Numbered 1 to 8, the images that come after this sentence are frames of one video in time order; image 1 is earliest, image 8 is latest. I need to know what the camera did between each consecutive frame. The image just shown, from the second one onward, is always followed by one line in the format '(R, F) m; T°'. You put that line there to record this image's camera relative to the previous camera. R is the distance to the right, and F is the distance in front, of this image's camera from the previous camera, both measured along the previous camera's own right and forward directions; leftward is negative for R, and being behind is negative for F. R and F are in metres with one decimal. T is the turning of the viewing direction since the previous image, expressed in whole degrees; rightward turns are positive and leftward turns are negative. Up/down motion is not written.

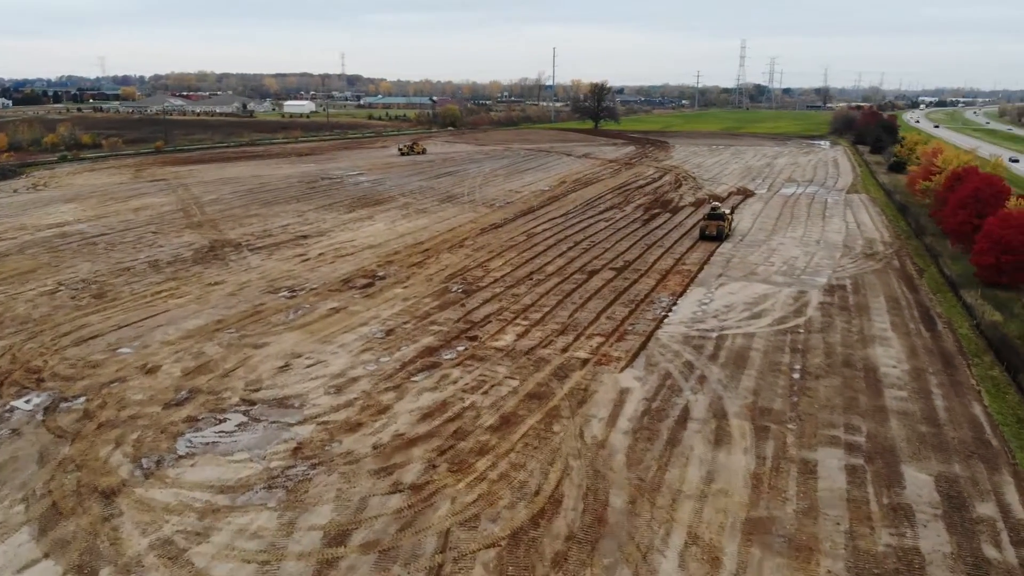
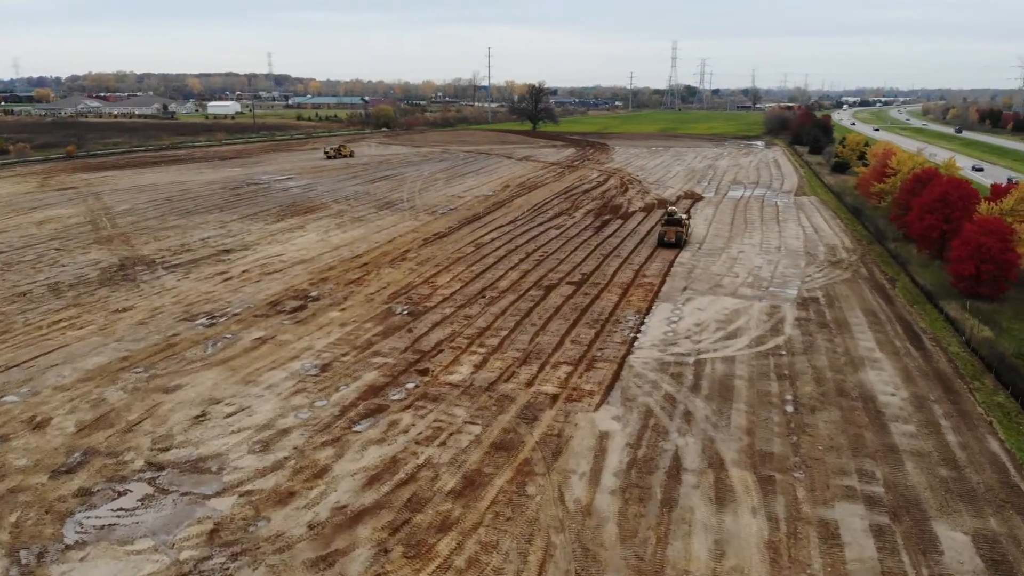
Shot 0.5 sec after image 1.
(-0.4, +2.2) m; +4°
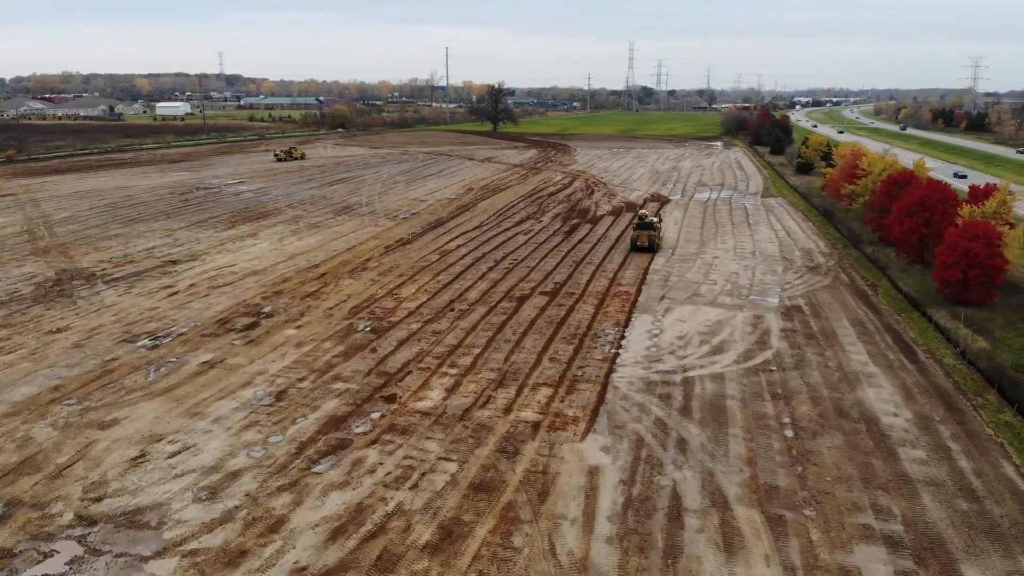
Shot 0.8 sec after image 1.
(-0.3, +1.3) m; +3°
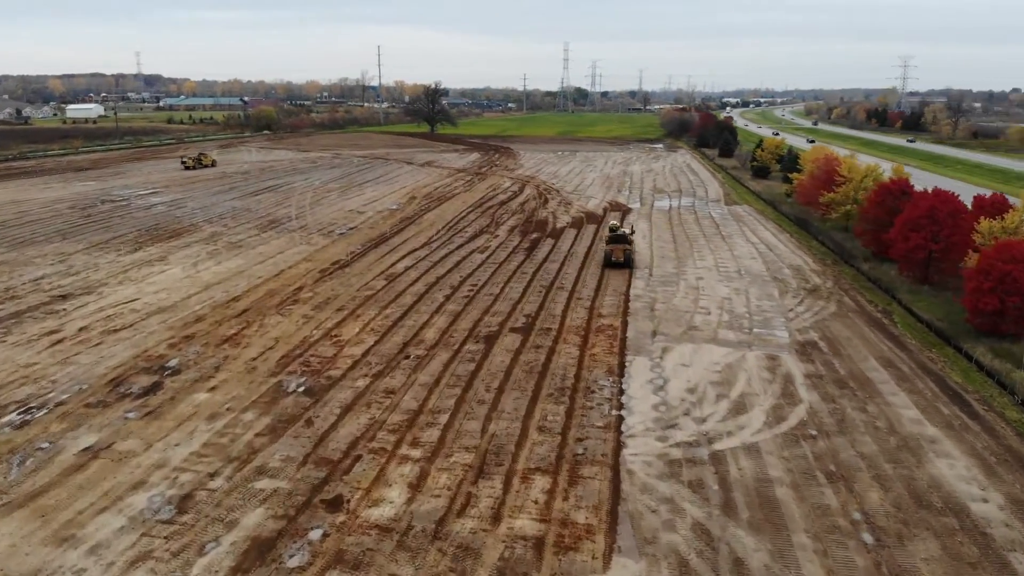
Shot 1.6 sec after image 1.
(-0.6, +3.6) m; +4°
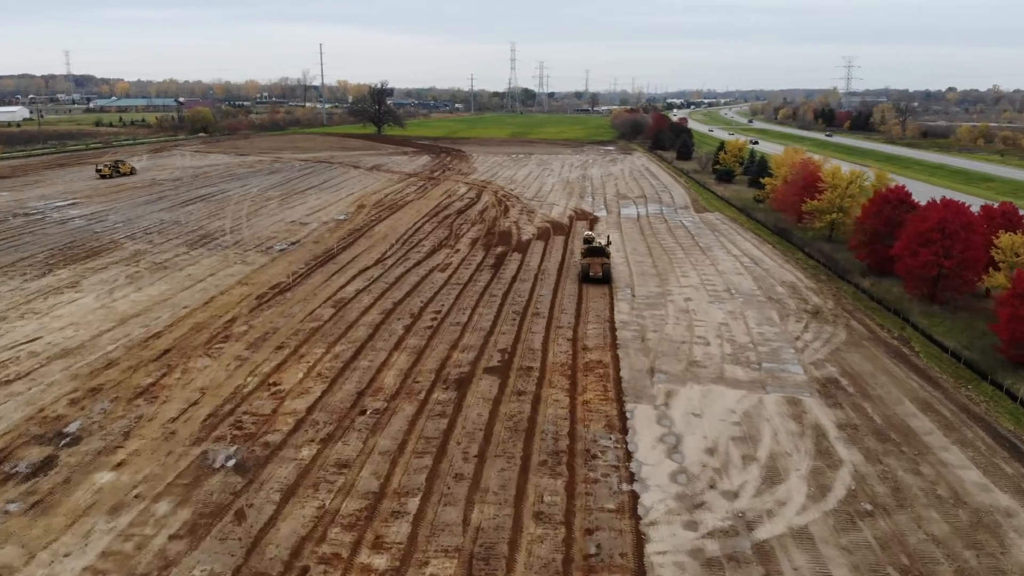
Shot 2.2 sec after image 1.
(-0.5, +2.7) m; +4°
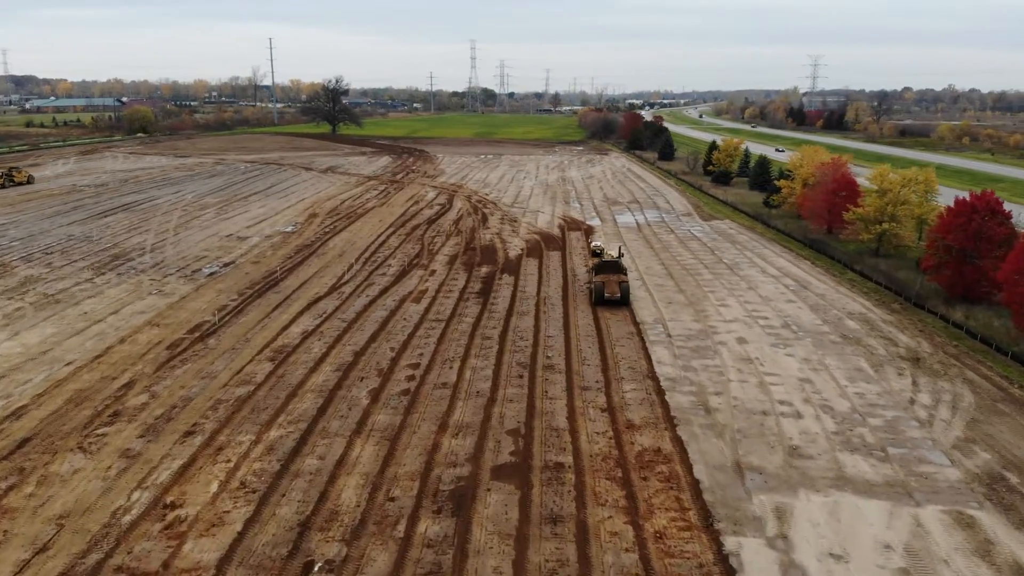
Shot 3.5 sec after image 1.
(-0.8, +5.1) m; +3°
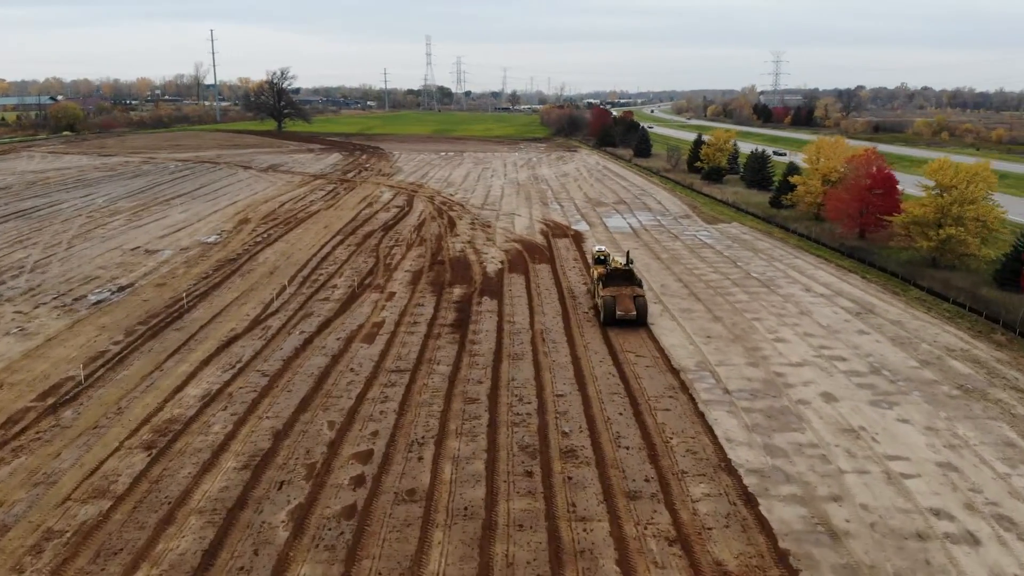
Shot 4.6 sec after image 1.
(-0.5, +4.7) m; +3°
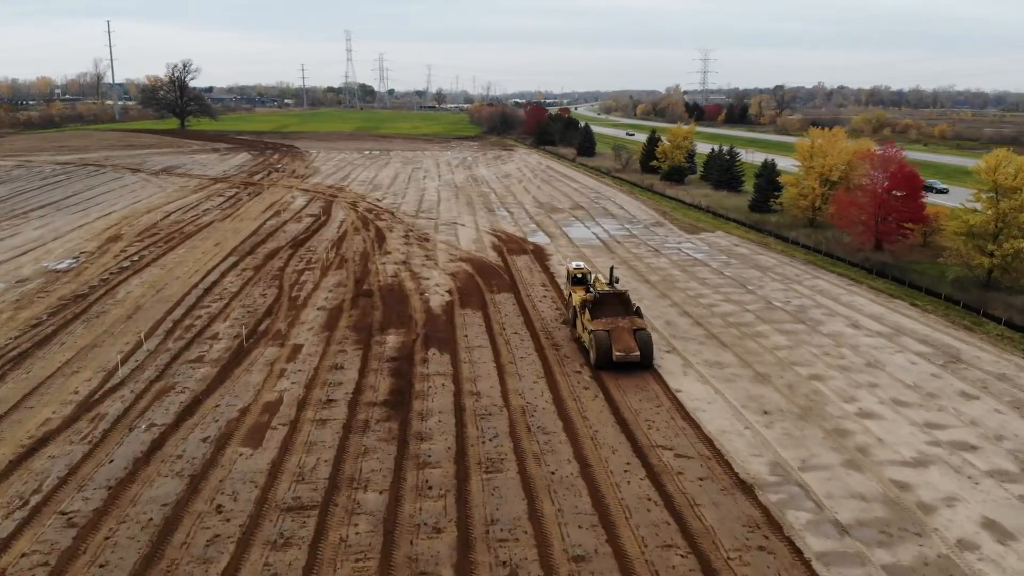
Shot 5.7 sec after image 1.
(-0.4, +4.6) m; +5°
